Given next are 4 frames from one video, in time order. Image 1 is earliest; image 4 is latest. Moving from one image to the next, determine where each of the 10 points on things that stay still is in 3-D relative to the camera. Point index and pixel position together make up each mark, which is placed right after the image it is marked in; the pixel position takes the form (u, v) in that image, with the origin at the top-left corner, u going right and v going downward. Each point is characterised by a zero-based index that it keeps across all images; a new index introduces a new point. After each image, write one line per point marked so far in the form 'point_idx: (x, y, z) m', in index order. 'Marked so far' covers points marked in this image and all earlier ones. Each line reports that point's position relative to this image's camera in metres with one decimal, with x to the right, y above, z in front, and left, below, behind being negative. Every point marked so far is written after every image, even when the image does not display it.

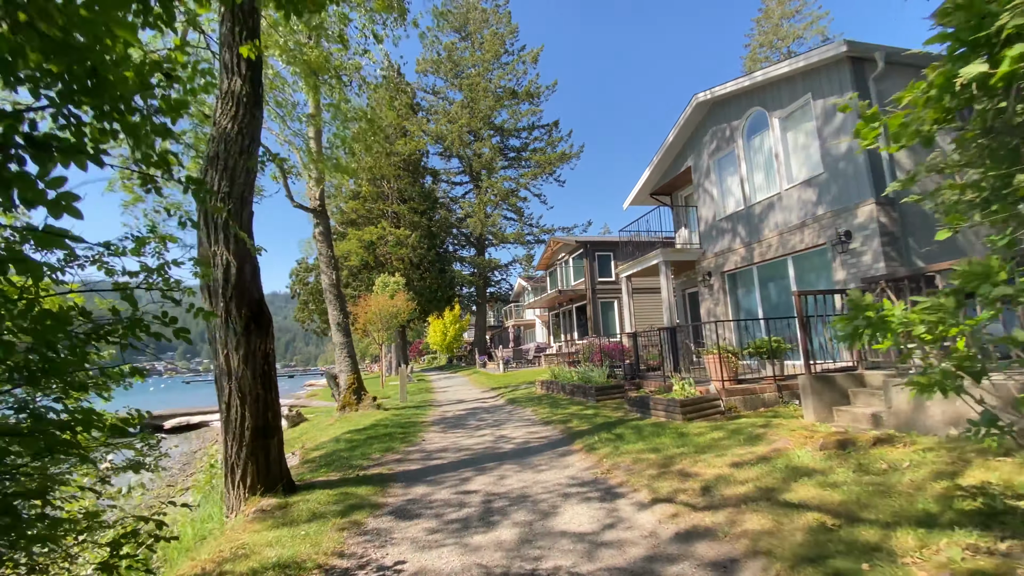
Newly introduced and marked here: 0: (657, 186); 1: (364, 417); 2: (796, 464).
0: (+4.6, +3.2, +16.2) m
1: (-3.3, -2.9, +11.6) m
2: (+2.3, -1.4, +4.2) m
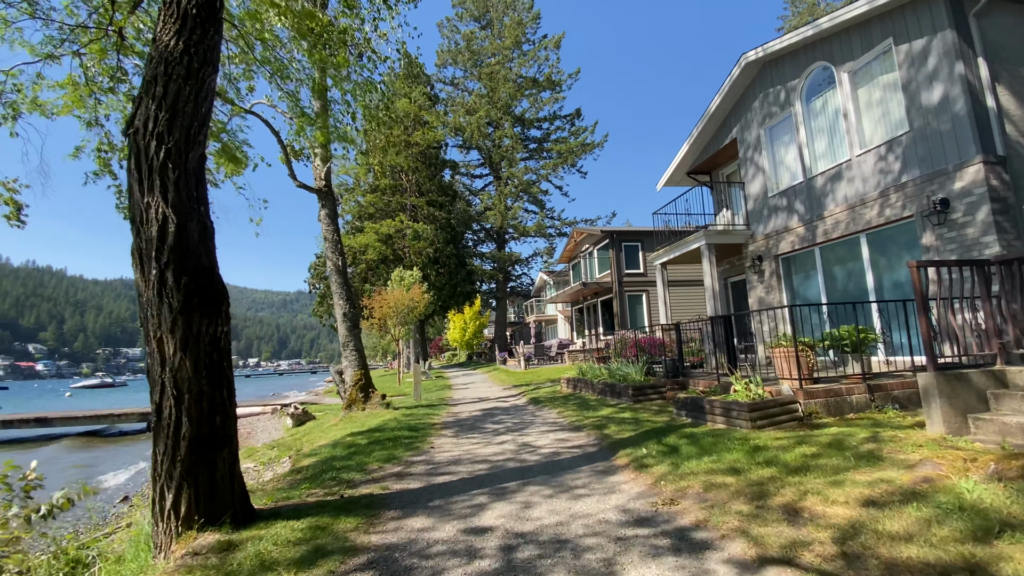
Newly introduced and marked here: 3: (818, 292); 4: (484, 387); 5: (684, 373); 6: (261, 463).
0: (+5.2, +3.5, +14.7) m
1: (-2.8, -2.6, +10.4) m
2: (+2.5, -1.2, +2.8) m
3: (+6.0, 0.0, +10.2) m
4: (-1.0, -3.4, +18.0) m
5: (+3.2, -1.6, +9.7) m
6: (-4.4, -3.1, +9.3) m
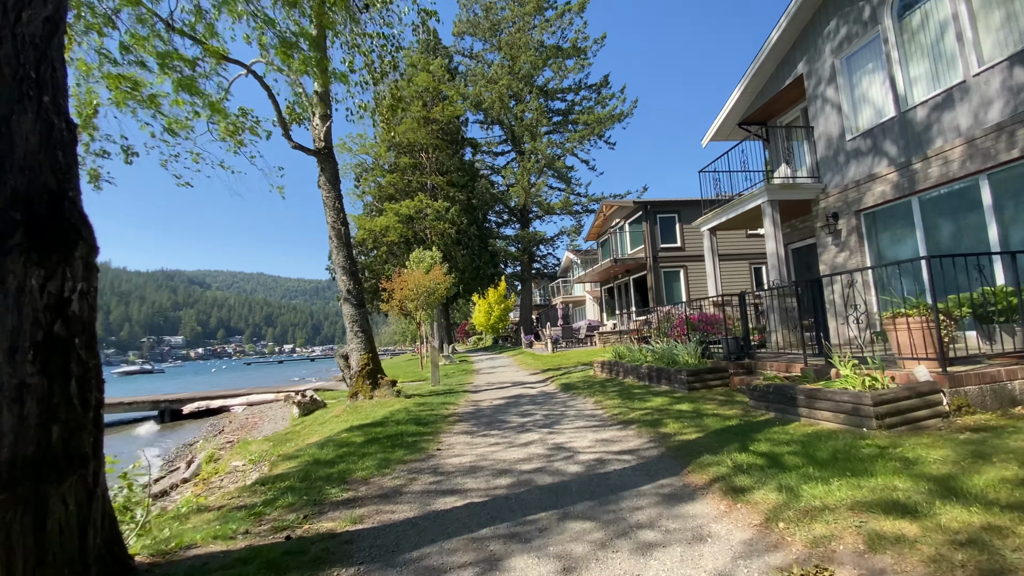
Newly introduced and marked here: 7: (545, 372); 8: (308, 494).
0: (+5.8, +4.2, +12.7) m
1: (-2.3, -2.1, +9.0) m
2: (+2.6, -0.8, +1.1) m
3: (+6.4, +0.6, +8.3) m
4: (-0.1, -2.6, +16.5) m
5: (+3.7, -1.0, +8.0) m
6: (-4.0, -2.6, +7.9) m
7: (+0.9, -2.3, +14.0) m
8: (-1.6, -1.6, +4.1) m
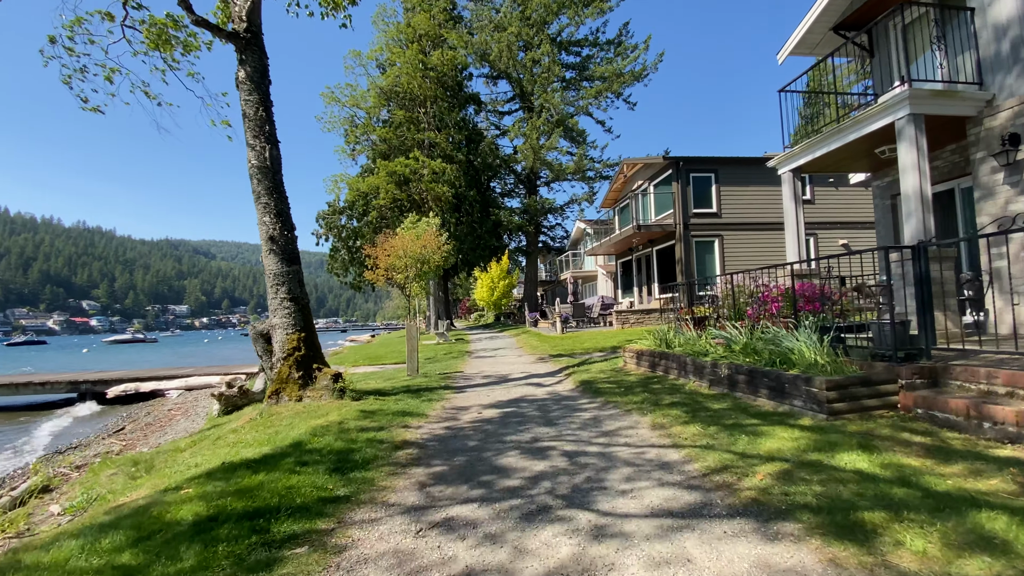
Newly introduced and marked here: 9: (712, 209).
0: (+5.9, +4.8, +9.1) m
1: (-2.4, -1.4, +5.7) m
2: (+2.5, -0.6, -2.3) m
3: (+6.4, +1.0, +4.8) m
4: (-0.1, -1.7, +13.2) m
5: (+3.7, -0.6, +4.6) m
6: (-4.0, -2.0, +4.7) m
7: (+0.9, -1.5, +10.7) m
8: (-1.7, -1.2, +0.8) m
9: (+7.3, +2.9, +19.2) m
